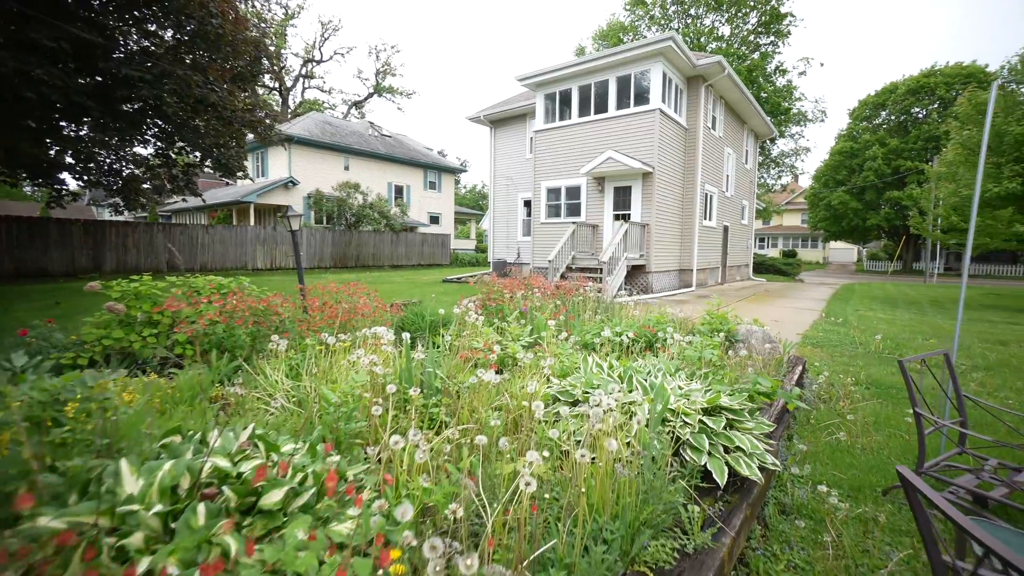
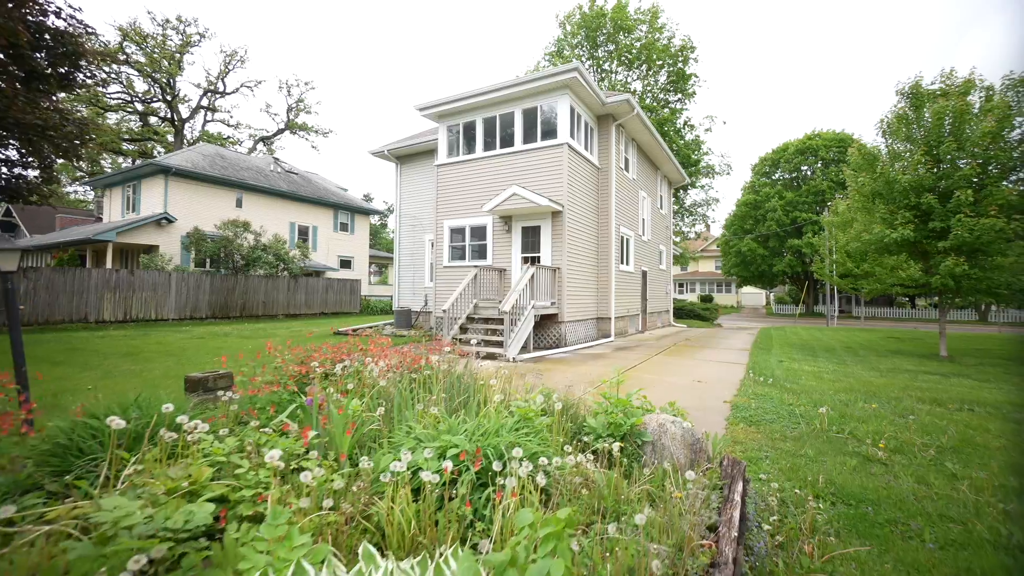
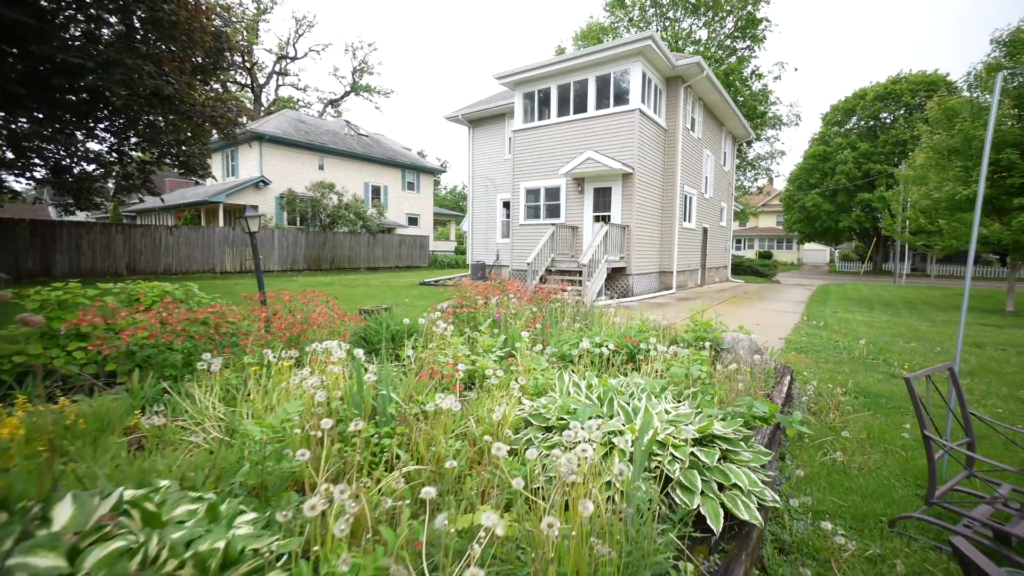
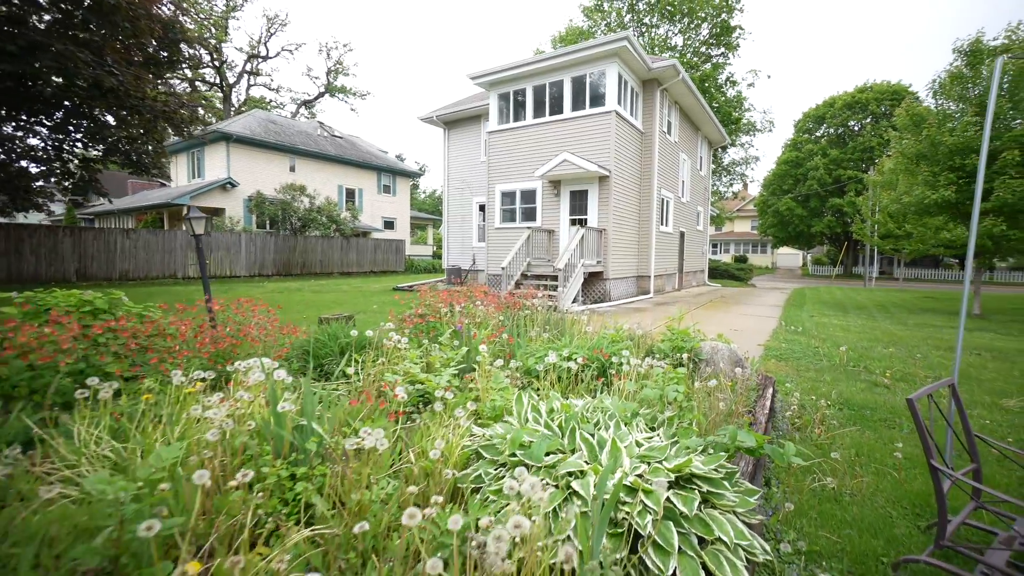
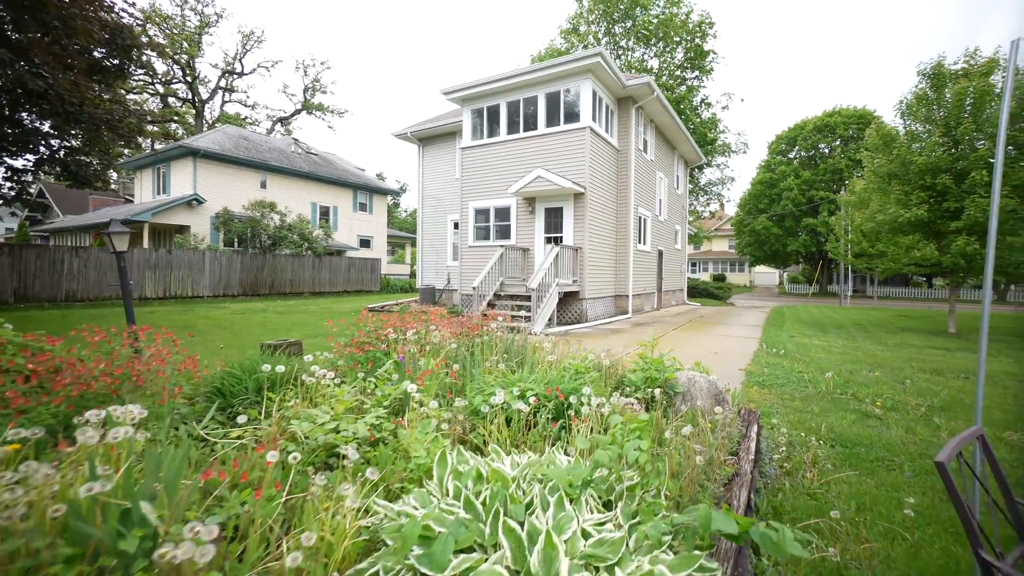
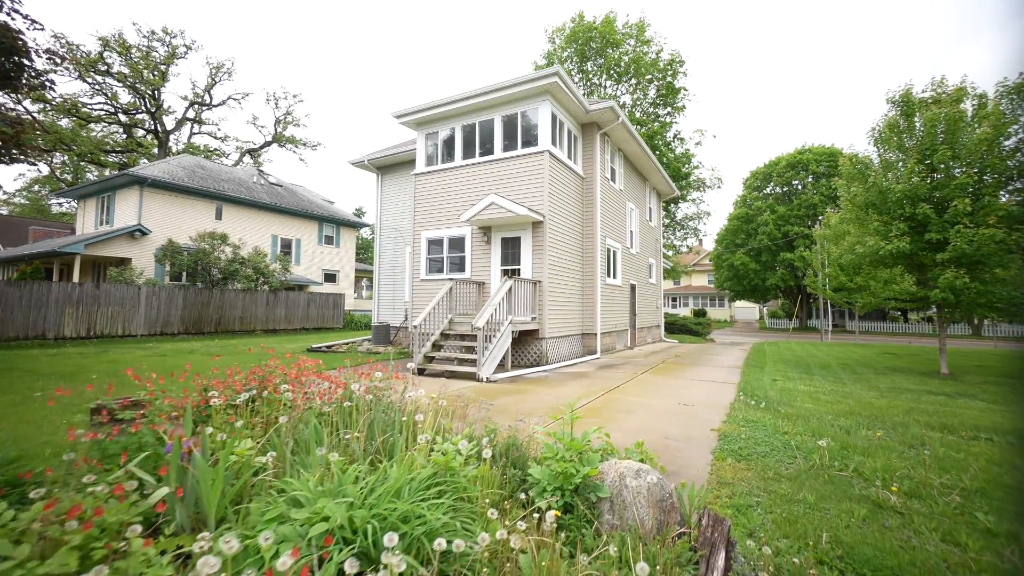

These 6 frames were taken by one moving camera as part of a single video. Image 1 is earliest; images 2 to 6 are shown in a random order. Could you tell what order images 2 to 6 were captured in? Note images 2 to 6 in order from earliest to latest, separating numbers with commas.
3, 4, 5, 2, 6
